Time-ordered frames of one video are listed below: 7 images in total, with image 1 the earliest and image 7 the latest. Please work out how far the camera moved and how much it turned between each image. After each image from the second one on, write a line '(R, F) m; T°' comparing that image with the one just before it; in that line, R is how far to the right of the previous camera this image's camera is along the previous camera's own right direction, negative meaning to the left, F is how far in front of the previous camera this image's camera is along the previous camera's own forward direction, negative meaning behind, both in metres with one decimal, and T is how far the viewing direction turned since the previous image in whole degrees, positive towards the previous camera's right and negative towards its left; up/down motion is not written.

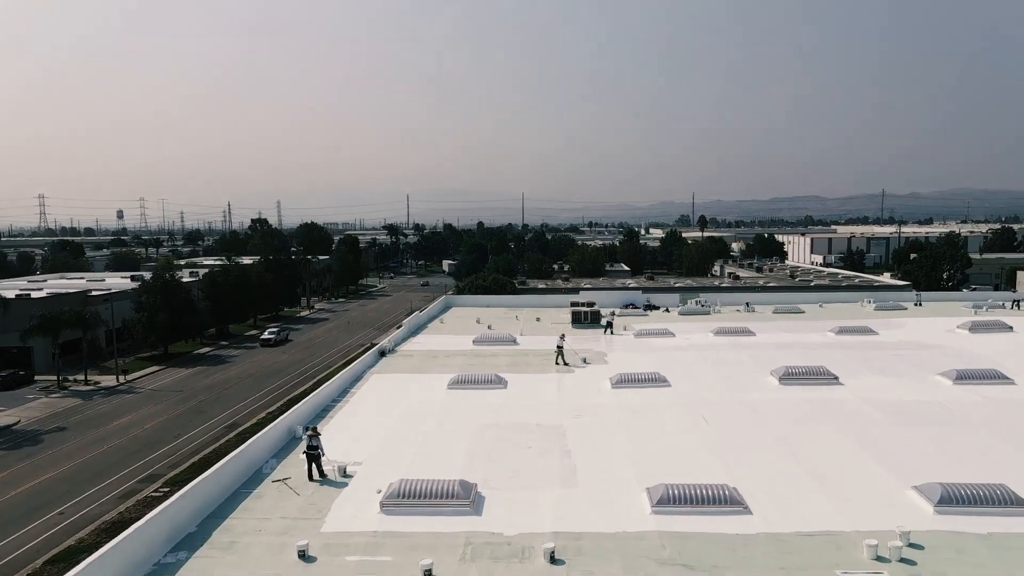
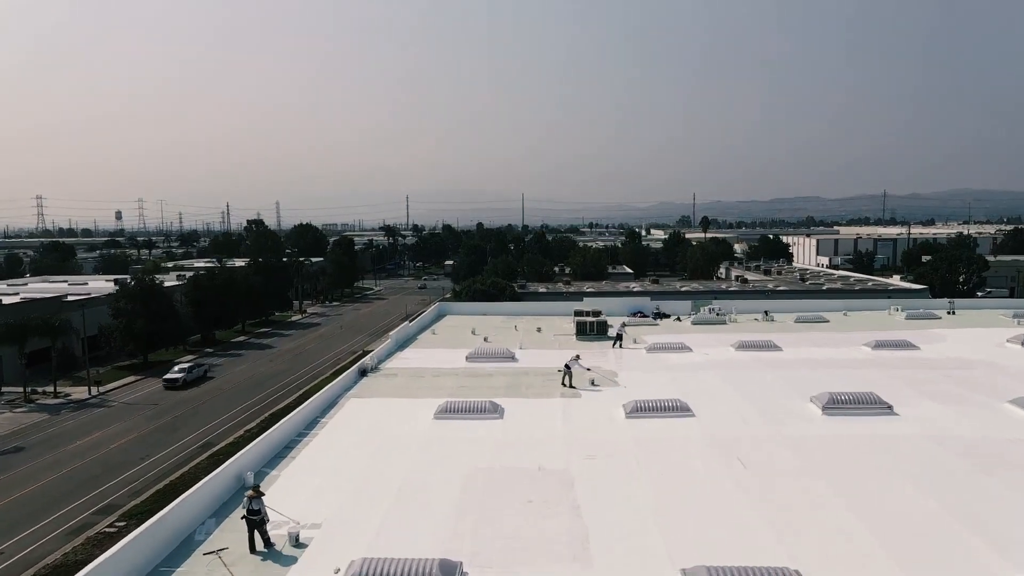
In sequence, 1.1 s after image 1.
(+0.1, +2.2) m; 0°
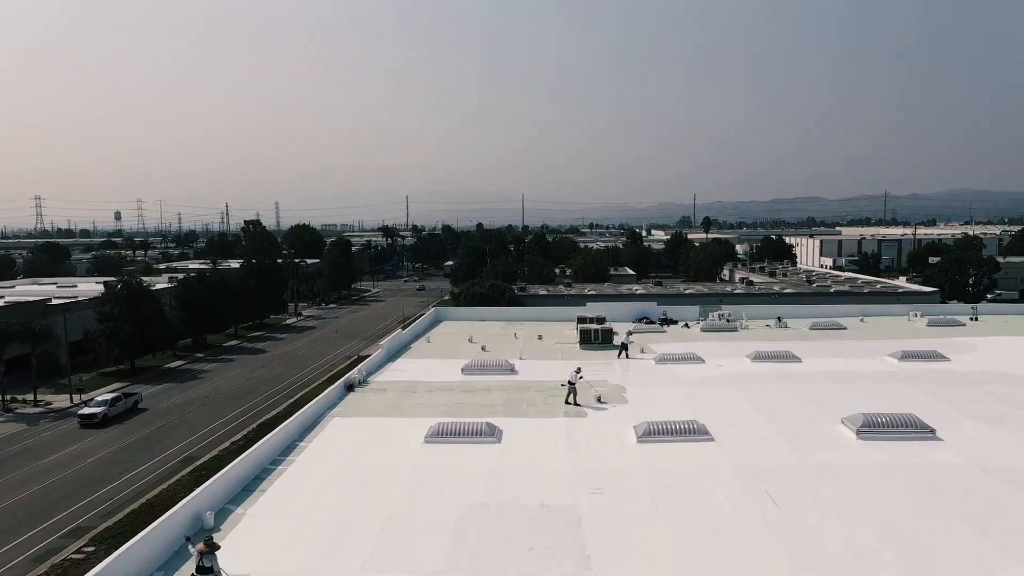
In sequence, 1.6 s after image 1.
(0.0, +1.3) m; 0°
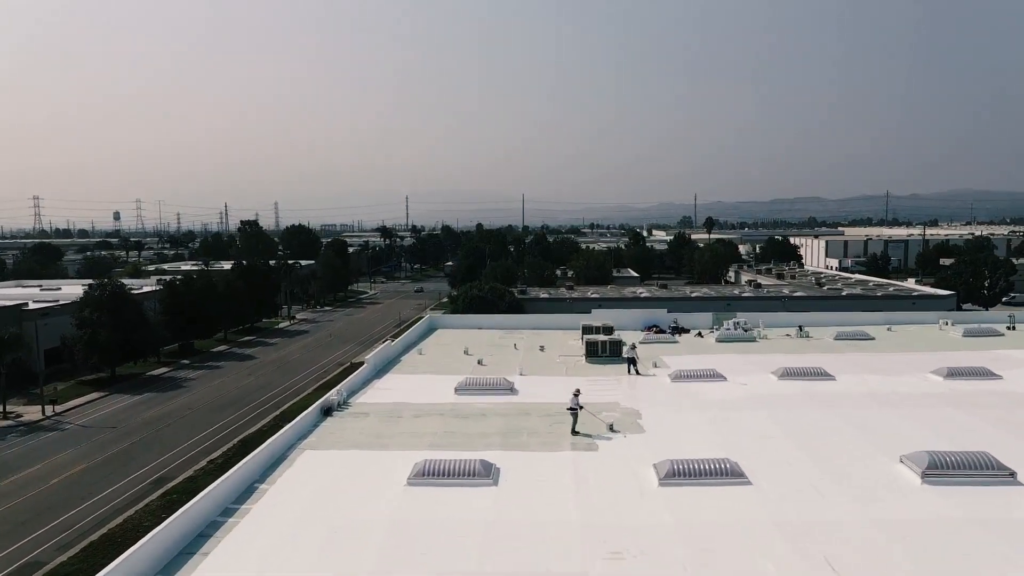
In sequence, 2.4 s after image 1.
(0.0, +1.9) m; 0°
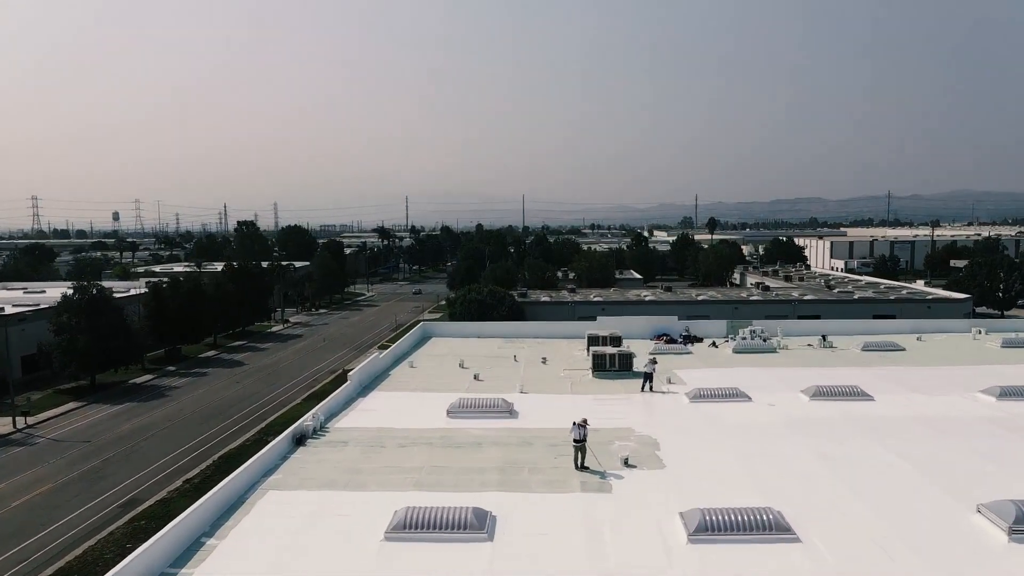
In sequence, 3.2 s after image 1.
(0.0, +1.7) m; 0°
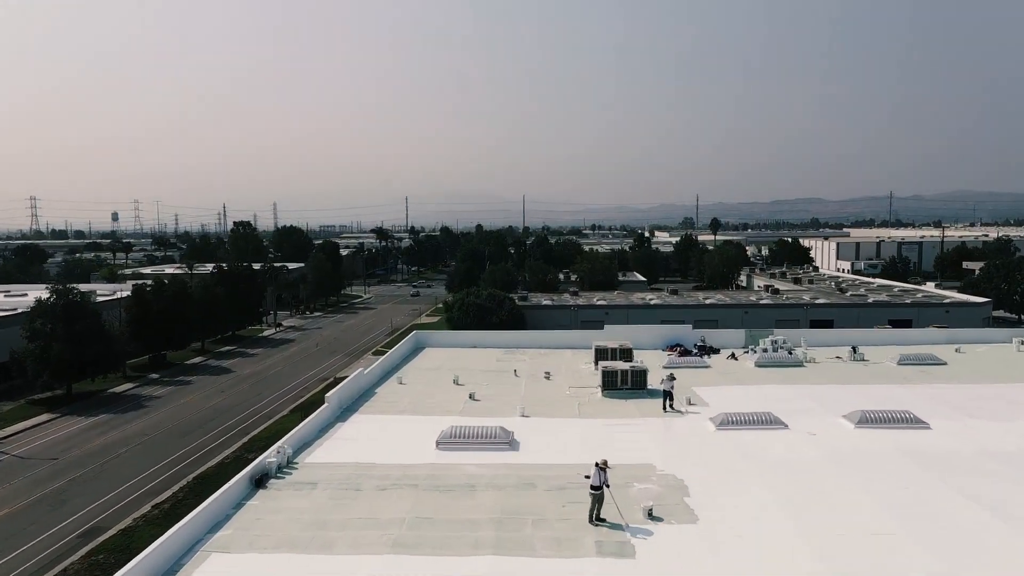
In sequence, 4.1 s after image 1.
(0.0, +1.9) m; 0°
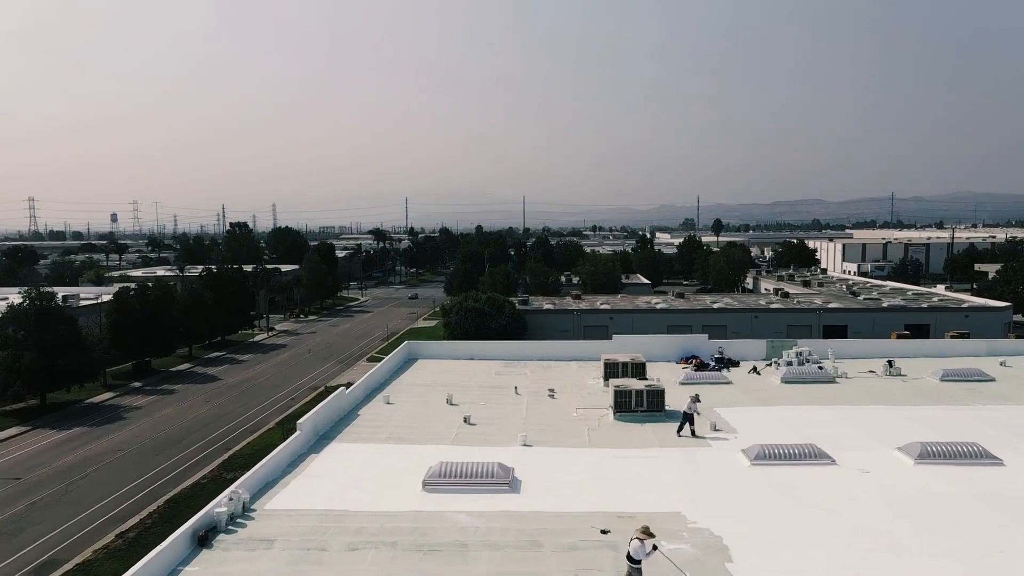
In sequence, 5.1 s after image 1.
(0.0, +1.8) m; 0°
